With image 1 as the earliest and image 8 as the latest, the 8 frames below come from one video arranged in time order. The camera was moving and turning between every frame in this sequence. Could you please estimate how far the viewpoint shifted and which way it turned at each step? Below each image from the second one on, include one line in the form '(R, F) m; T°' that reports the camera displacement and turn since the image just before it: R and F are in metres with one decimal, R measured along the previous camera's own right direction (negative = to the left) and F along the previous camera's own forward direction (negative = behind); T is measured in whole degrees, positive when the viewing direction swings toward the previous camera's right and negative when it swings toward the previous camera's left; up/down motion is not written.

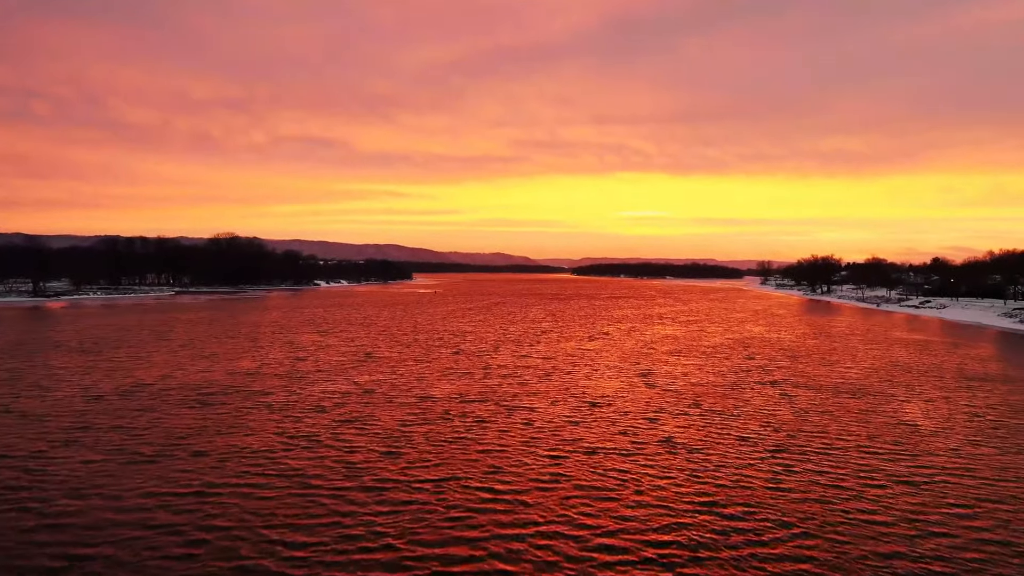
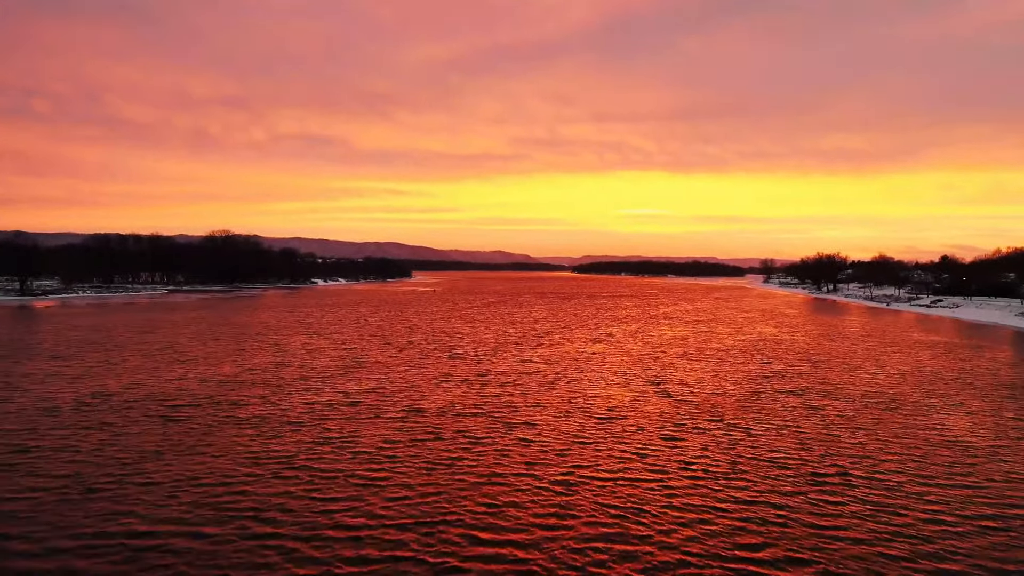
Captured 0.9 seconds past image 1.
(0.0, +3.0) m; 0°
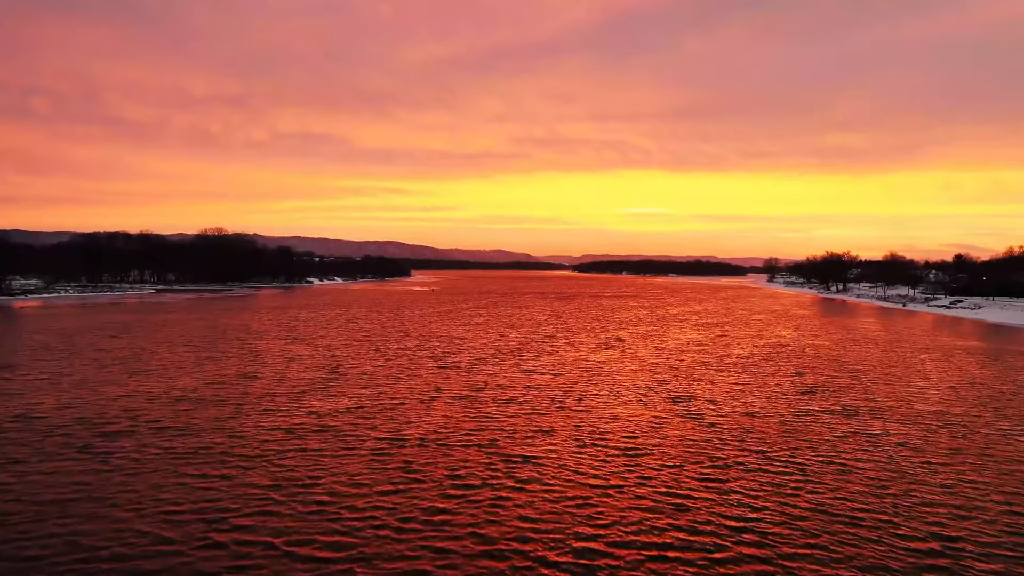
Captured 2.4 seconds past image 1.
(0.0, +4.8) m; 0°
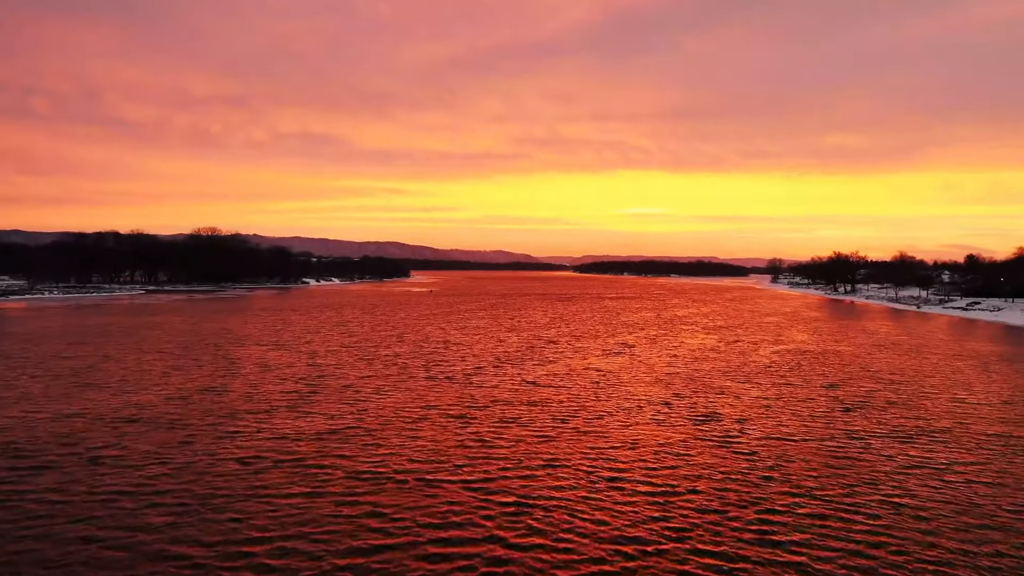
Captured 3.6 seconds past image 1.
(0.0, +3.9) m; 0°
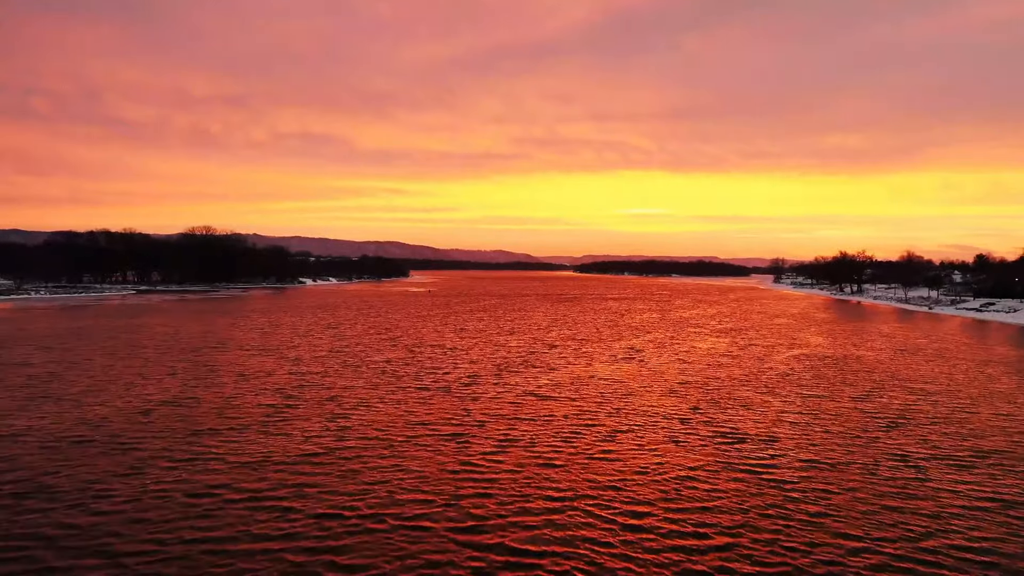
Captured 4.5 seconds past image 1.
(0.0, +3.1) m; 0°
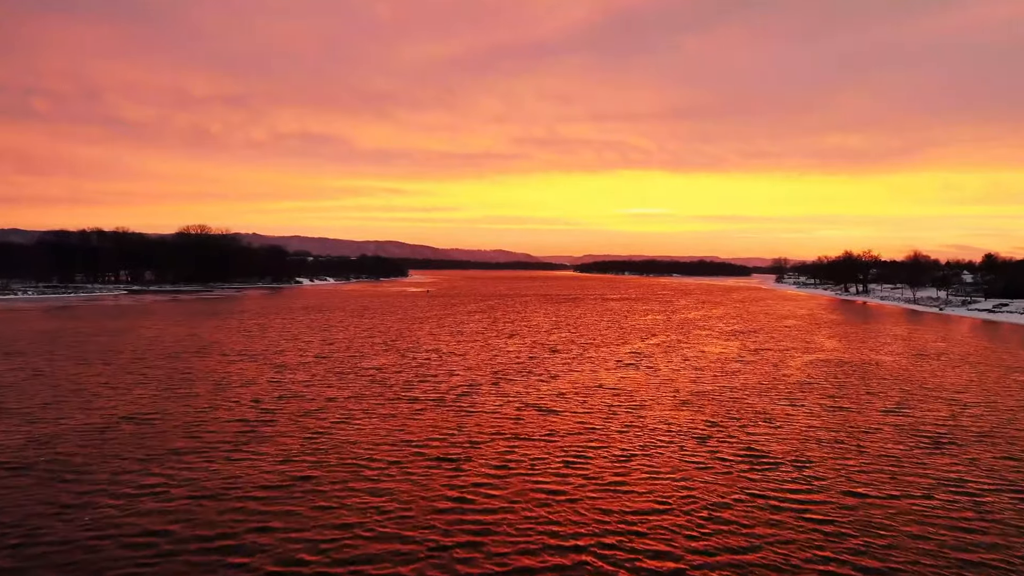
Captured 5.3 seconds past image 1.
(0.0, +2.7) m; 0°
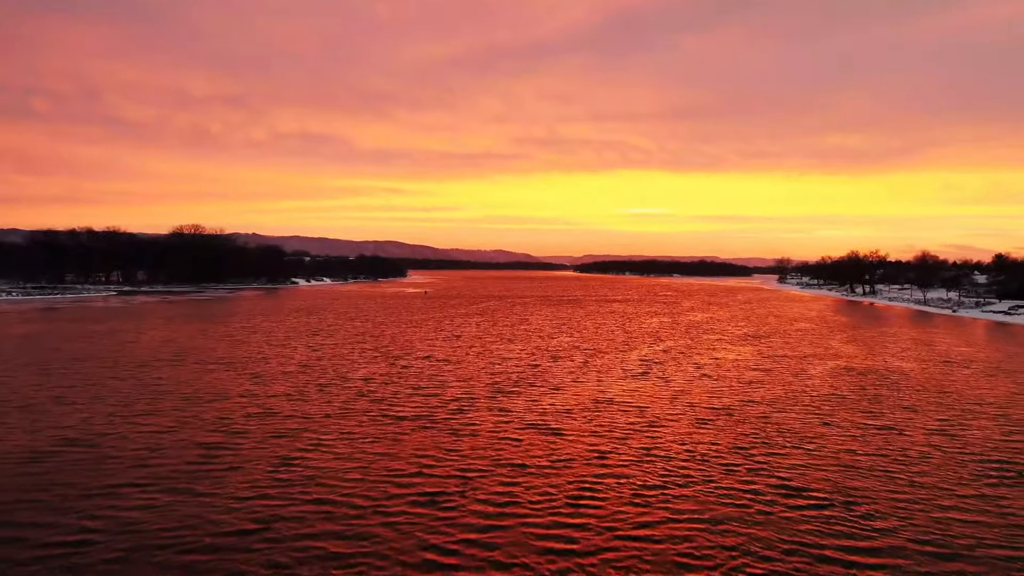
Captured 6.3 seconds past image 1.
(0.0, +3.2) m; 0°
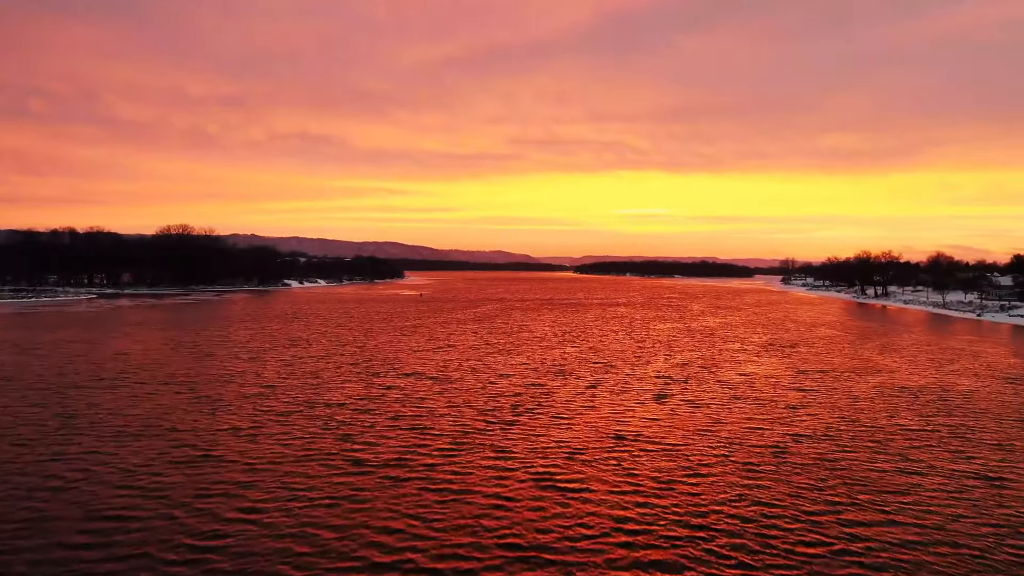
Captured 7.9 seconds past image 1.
(-0.1, +5.7) m; 0°
